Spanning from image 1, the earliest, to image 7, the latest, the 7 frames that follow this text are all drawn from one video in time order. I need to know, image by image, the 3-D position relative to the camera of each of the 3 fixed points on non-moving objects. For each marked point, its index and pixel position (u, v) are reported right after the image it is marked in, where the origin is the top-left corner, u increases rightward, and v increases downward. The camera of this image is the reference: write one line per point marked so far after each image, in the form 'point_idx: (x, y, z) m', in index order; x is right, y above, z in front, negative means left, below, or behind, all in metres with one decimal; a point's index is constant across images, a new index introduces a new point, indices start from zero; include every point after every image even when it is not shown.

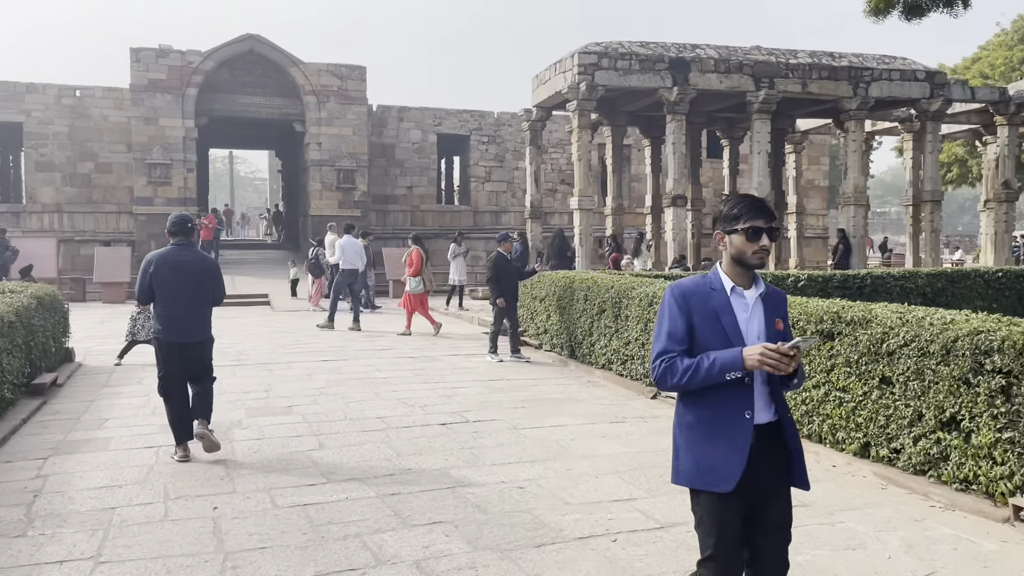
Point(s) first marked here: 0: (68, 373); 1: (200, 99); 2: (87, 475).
0: (-4.2, -0.8, +7.8) m
1: (-7.4, +4.4, +19.7) m
2: (-2.4, -1.0, +4.6) m
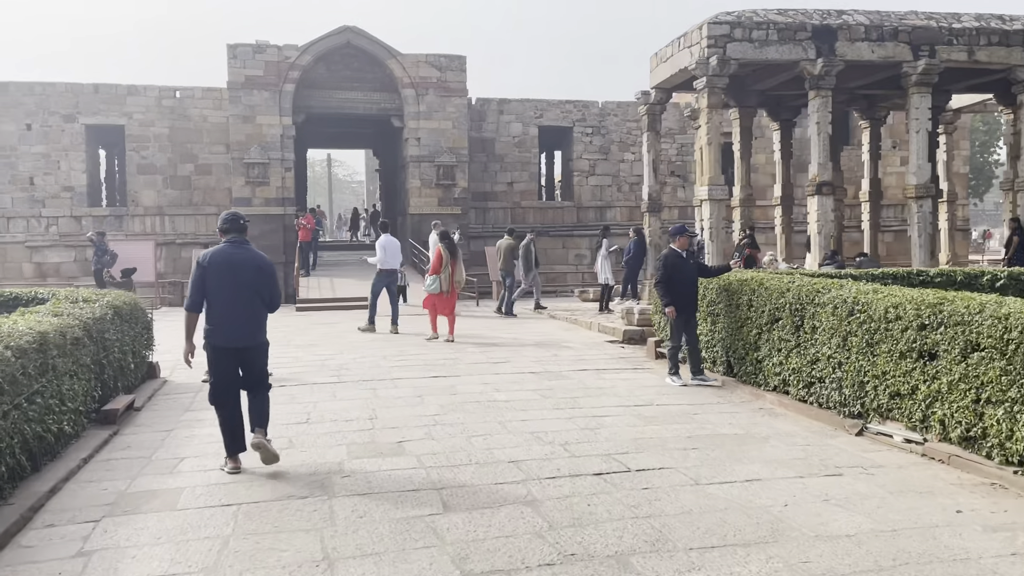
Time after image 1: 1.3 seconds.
0: (-3.0, -0.9, +6.8) m
1: (-4.9, +4.4, +18.9) m
2: (-1.5, -1.1, +3.4) m
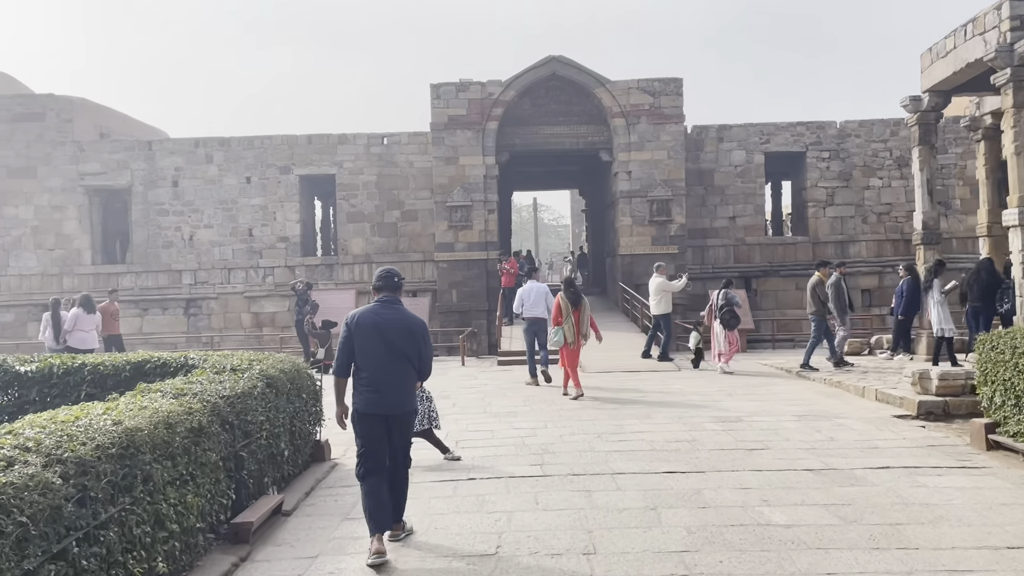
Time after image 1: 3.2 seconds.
0: (-1.3, -1.3, +5.4) m
1: (-0.2, +3.3, +17.9) m
2: (-0.7, -1.3, +1.7) m
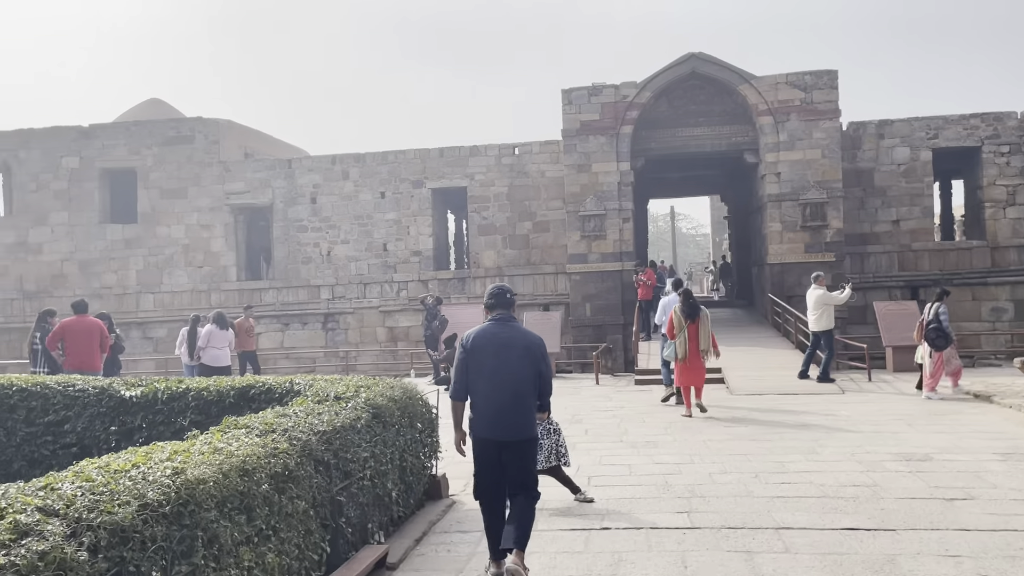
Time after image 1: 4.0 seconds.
0: (-0.5, -1.4, +4.7) m
1: (+2.5, +3.1, +16.9) m
2: (-0.5, -1.4, +1.0) m
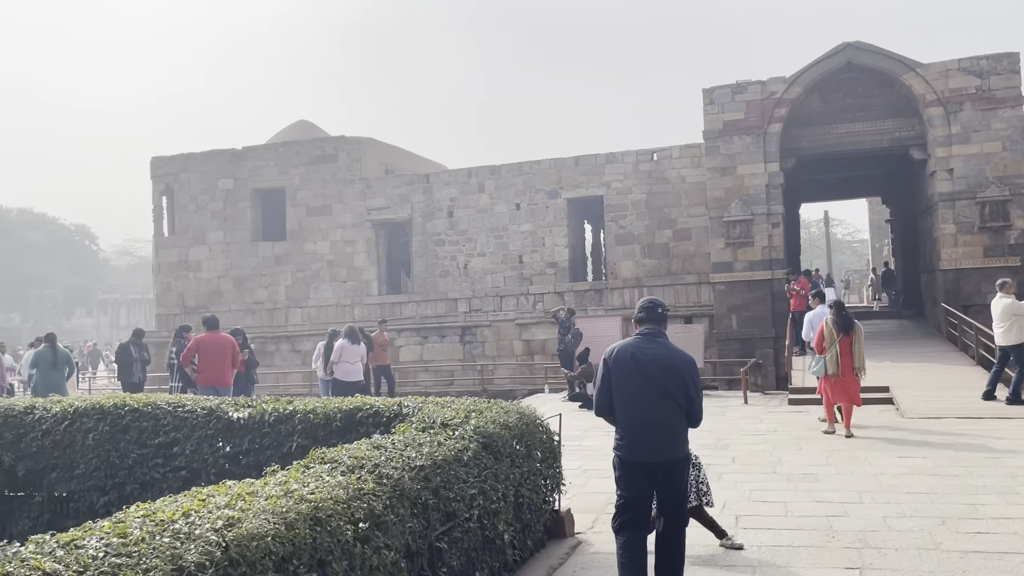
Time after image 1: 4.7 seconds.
0: (+0.1, -1.5, +4.1) m
1: (+5.2, +2.9, +15.7) m
2: (-0.5, -1.4, +0.5) m
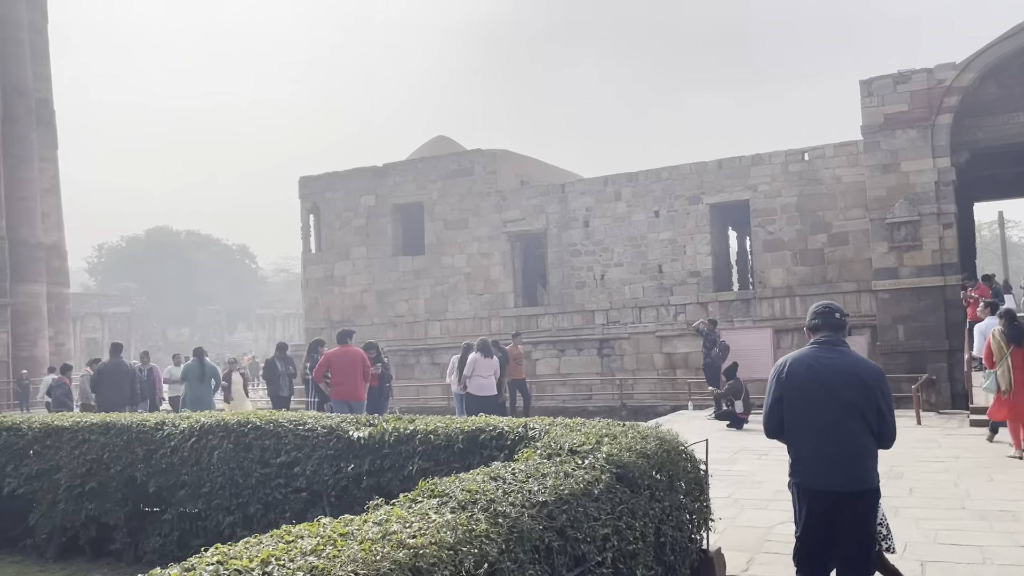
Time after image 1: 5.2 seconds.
0: (+0.7, -1.5, +3.6) m
1: (+7.6, +2.7, +14.2) m
2: (-0.5, -1.4, +0.1) m
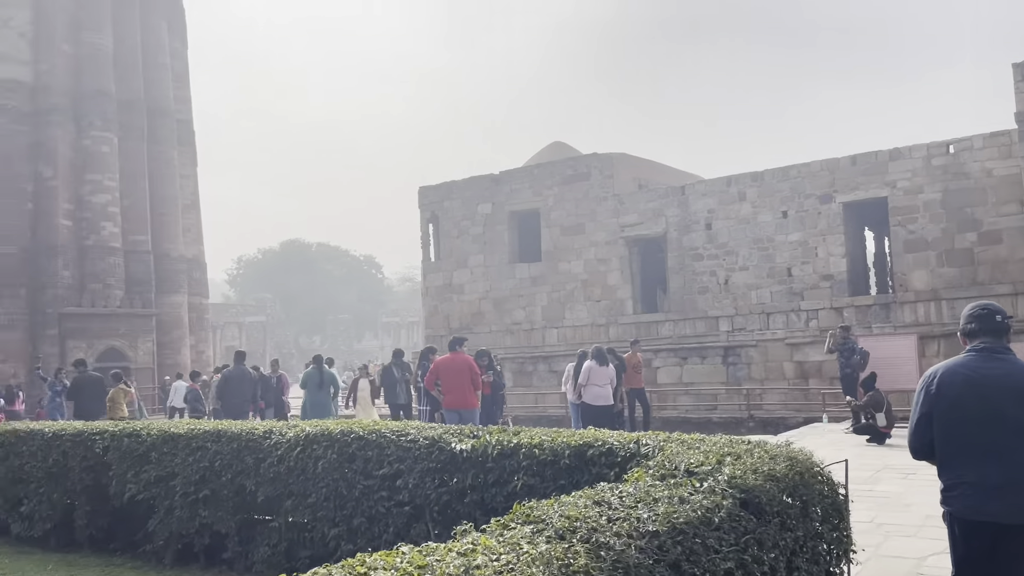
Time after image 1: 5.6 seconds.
0: (+1.1, -1.5, +3.1) m
1: (+9.5, +2.7, +12.6) m
2: (-0.6, -1.4, -0.2) m
